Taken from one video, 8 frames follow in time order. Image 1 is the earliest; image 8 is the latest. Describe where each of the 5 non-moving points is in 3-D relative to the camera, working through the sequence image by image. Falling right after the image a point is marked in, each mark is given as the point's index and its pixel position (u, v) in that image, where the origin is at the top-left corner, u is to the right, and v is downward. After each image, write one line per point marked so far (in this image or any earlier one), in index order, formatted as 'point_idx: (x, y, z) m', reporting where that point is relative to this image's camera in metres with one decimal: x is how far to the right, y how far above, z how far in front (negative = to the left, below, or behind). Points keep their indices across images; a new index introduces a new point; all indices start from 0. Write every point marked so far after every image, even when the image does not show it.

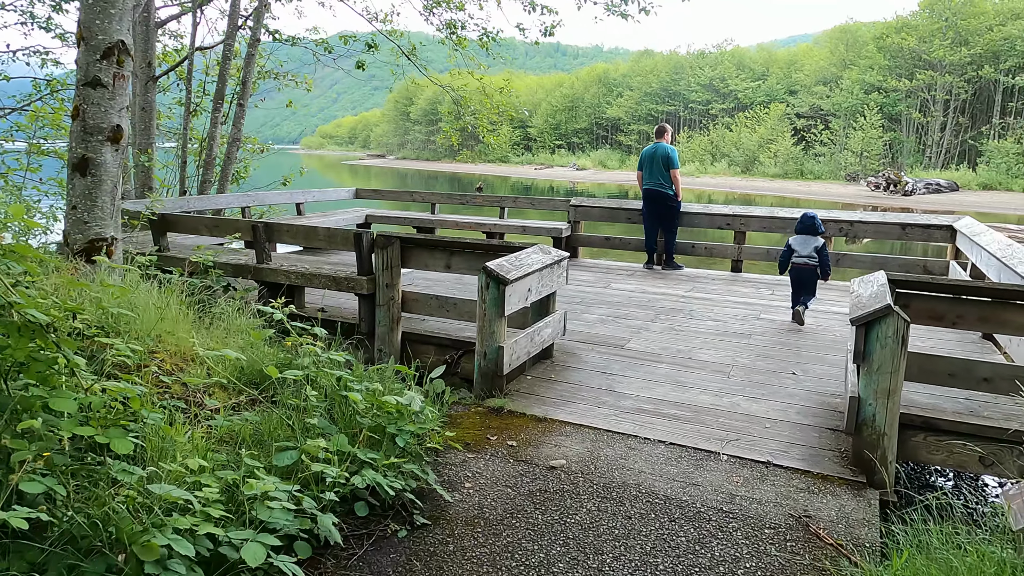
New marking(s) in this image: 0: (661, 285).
0: (+1.4, 0.0, +6.2) m
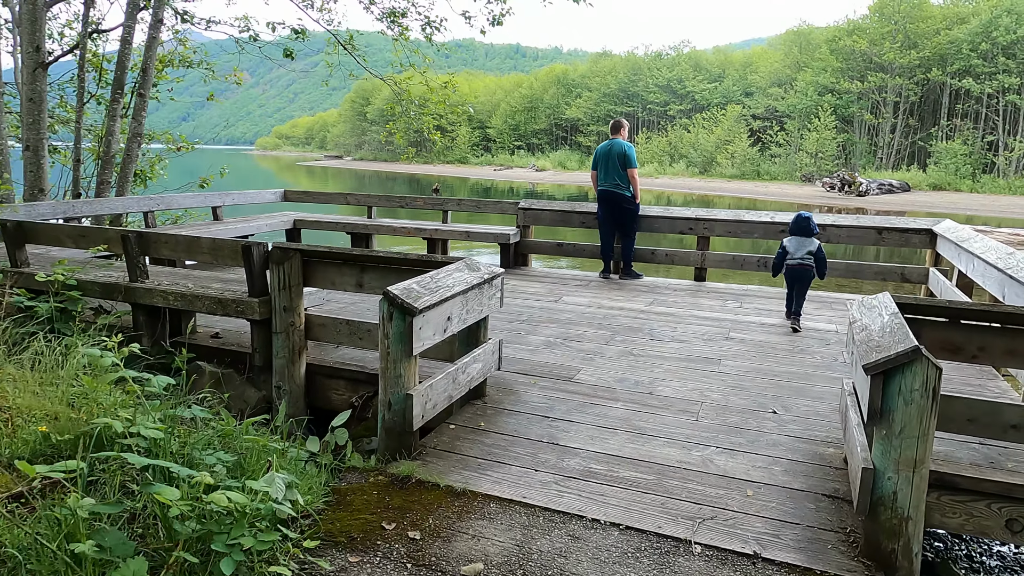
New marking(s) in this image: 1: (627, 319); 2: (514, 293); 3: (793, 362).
0: (+0.9, -0.1, +5.6) m
1: (+0.8, -0.2, +4.8) m
2: (0.0, -0.1, +5.6) m
3: (+1.6, -0.4, +3.9) m
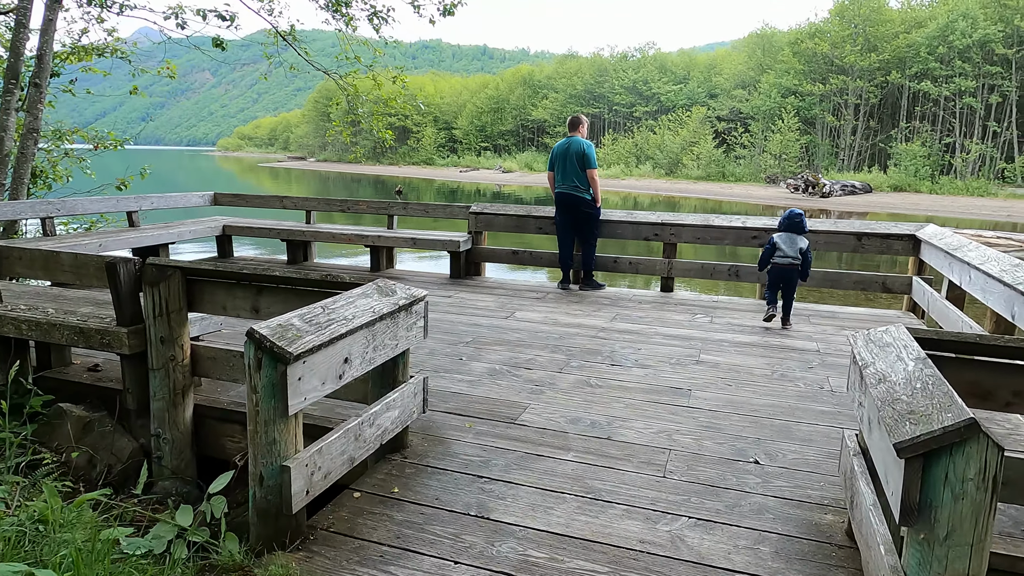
0: (+0.5, -0.2, +5.0) m
1: (+0.5, -0.3, +4.2) m
2: (-0.4, -0.2, +5.0) m
3: (+1.3, -0.5, +3.3) m
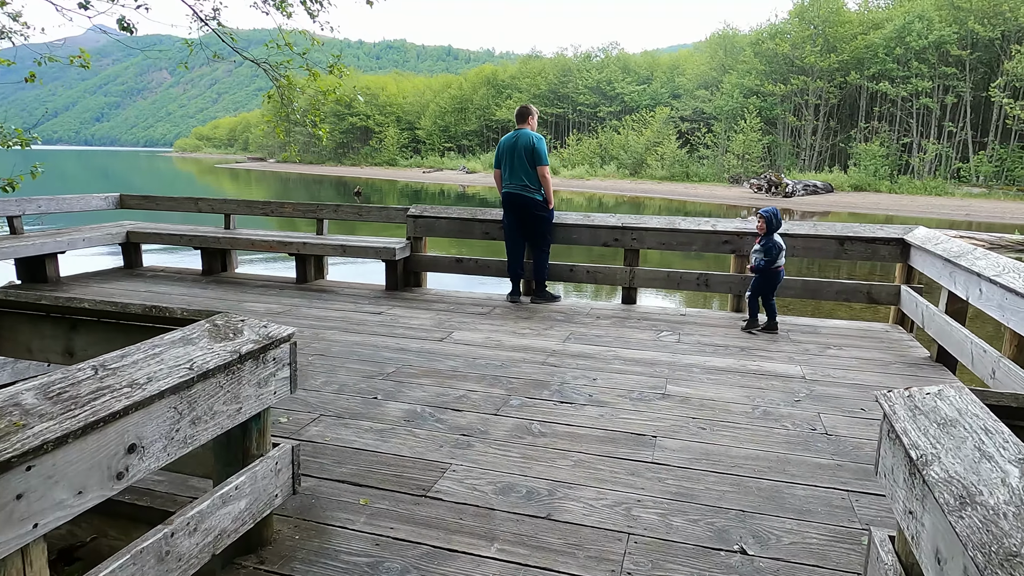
0: (+0.1, -0.3, +4.3) m
1: (+0.1, -0.4, +3.6) m
2: (-0.8, -0.3, +4.3) m
3: (+1.0, -0.6, +2.7) m
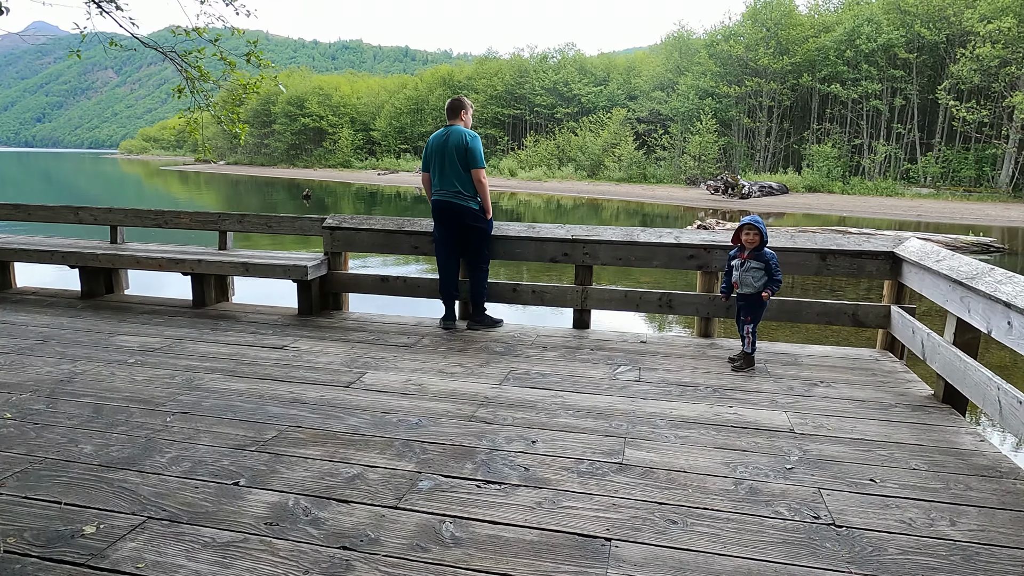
0: (-0.3, -0.4, +3.6) m
1: (-0.2, -0.6, +2.8) m
2: (-1.2, -0.4, +3.5) m
3: (+0.7, -0.8, +2.0) m
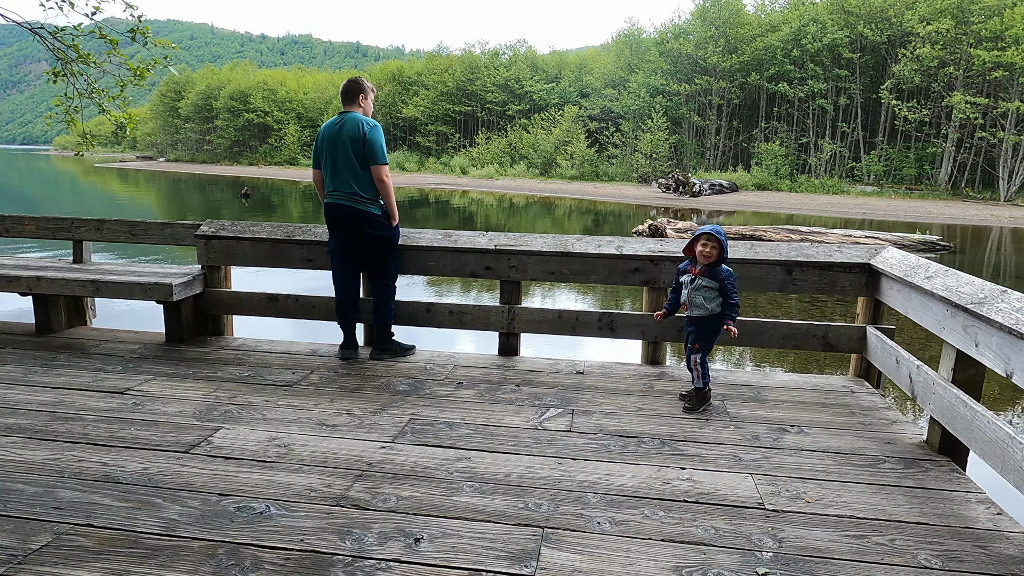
0: (-0.7, -0.6, +2.8) m
1: (-0.6, -0.7, +2.1) m
2: (-1.6, -0.6, +2.7) m
3: (+0.4, -0.9, +1.3) m
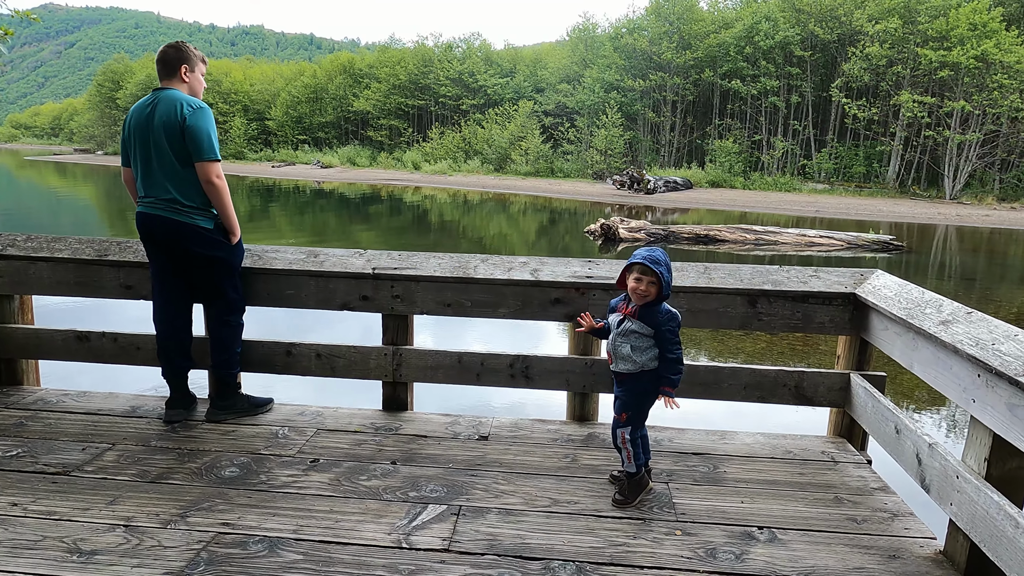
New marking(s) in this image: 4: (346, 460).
0: (-1.1, -0.7, +1.9) m
1: (-1.0, -0.9, +1.2) m
2: (-2.0, -0.7, +1.7) m
3: (+0.1, -1.0, +0.5) m
4: (-0.6, -0.6, +2.5) m
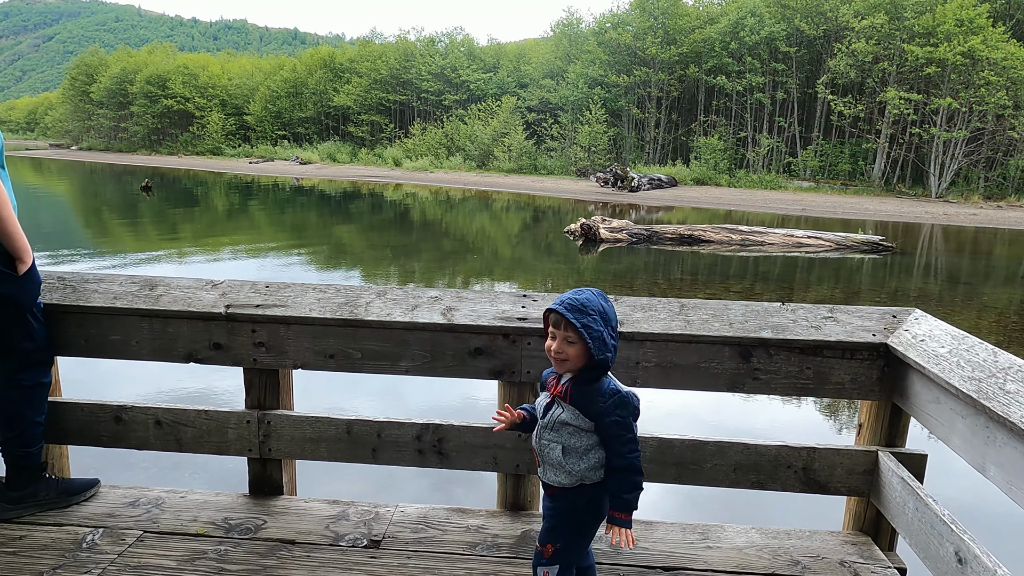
0: (-1.4, -0.9, +1.1) m
1: (-1.2, -1.0, +0.4) m
2: (-2.3, -0.9, +0.9) m
3: (-0.2, -1.2, -0.3) m
4: (-0.9, -0.8, +1.7) m
